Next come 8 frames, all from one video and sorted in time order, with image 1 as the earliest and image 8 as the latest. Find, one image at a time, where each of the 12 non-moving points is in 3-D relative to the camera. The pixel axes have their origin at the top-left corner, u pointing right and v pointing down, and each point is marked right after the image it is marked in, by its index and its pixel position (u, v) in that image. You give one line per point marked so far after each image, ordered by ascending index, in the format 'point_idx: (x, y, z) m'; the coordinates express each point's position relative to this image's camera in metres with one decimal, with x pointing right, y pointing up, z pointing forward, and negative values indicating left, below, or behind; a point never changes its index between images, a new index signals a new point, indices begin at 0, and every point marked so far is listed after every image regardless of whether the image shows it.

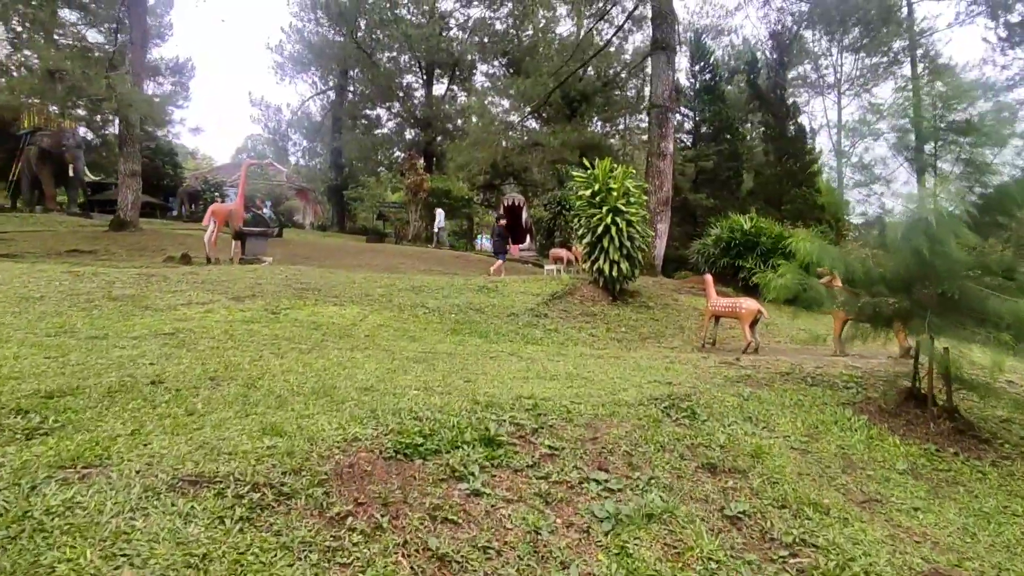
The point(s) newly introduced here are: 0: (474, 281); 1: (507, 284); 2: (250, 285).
0: (-0.6, +0.1, +8.8) m
1: (-0.1, 0.0, +8.5) m
2: (-2.8, 0.0, +6.5) m
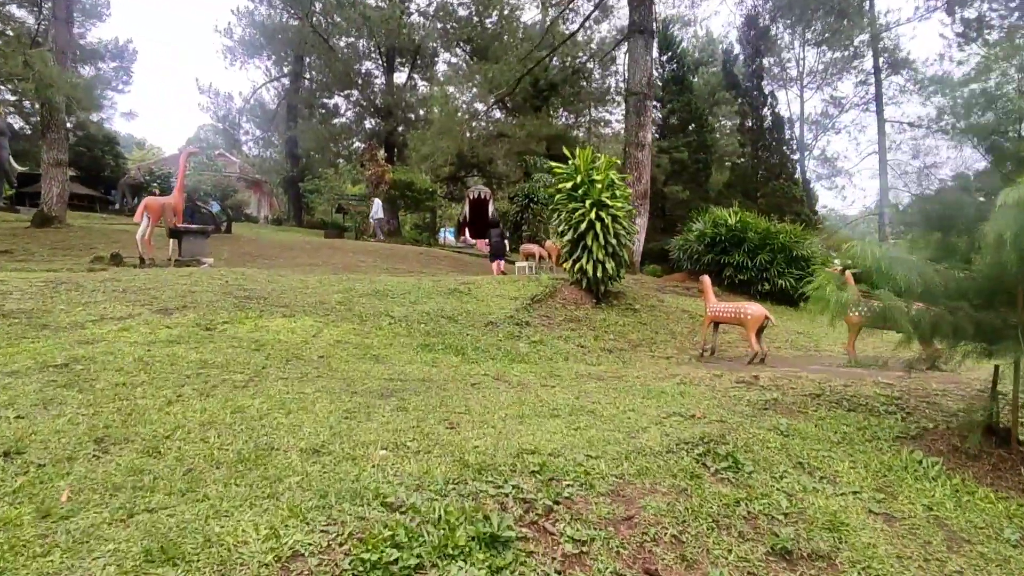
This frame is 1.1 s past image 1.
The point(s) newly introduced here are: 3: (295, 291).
0: (-0.9, +0.1, +8.0) m
1: (-0.4, 0.0, +7.6) m
2: (-3.0, 0.0, +5.5) m
3: (-2.2, 0.0, +6.3) m
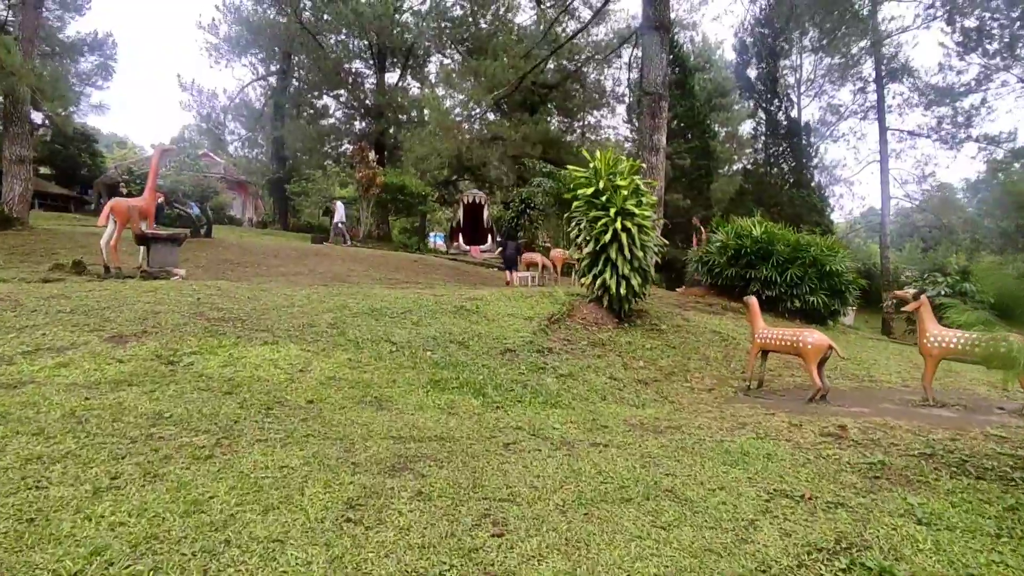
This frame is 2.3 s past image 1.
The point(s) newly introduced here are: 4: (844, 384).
0: (-0.8, -0.1, +7.1) m
1: (-0.3, -0.2, +6.8) m
2: (-2.8, -0.2, +4.6) m
3: (-2.1, -0.2, +5.4) m
4: (+3.0, -0.9, +5.6) m
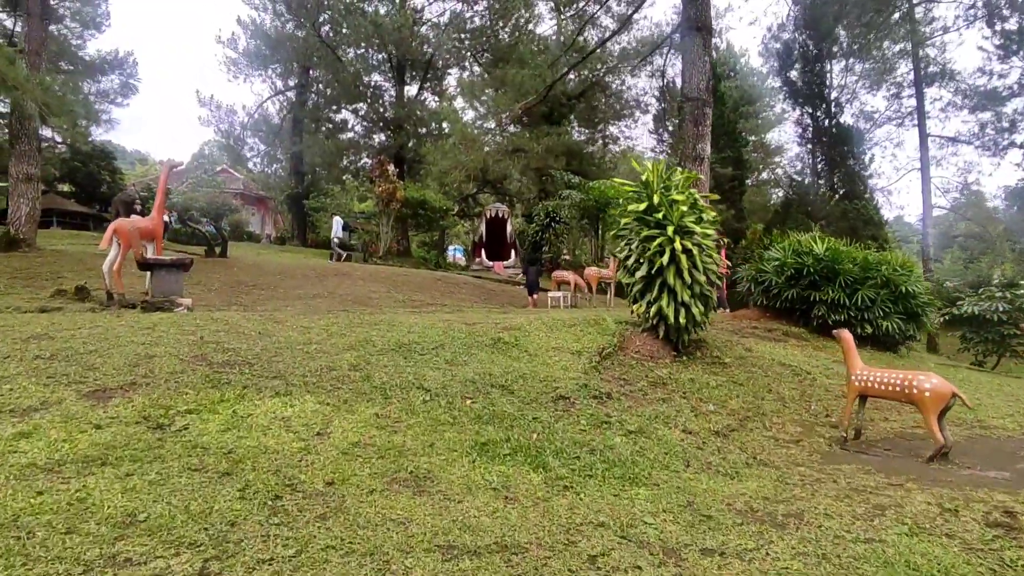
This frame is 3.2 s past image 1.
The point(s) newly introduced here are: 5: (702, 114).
0: (-0.3, -0.4, +6.4) m
1: (+0.2, -0.5, +6.0) m
2: (-2.5, -0.5, +4.0) m
3: (-1.7, -0.5, +4.7) m
4: (+3.4, -1.1, +4.7) m
5: (+3.1, +2.8, +9.8) m
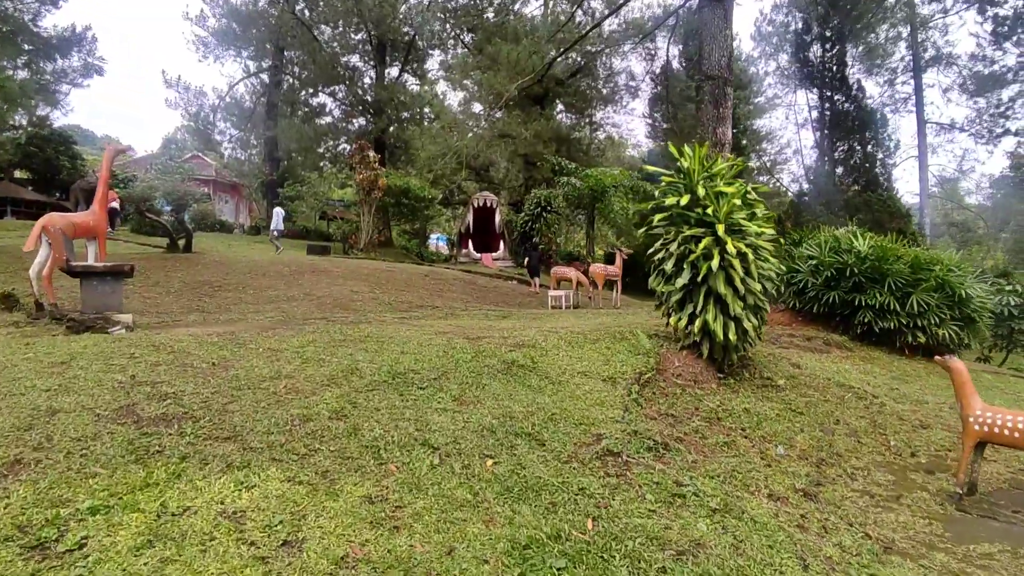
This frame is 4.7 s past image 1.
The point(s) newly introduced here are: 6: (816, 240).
0: (-0.2, -0.5, +5.3) m
1: (+0.3, -0.5, +5.0) m
2: (-2.3, -0.6, +2.9) m
3: (-1.5, -0.6, +3.6) m
4: (+3.6, -1.2, +3.8) m
5: (+3.0, +2.8, +8.8) m
6: (+3.9, +0.6, +7.8) m
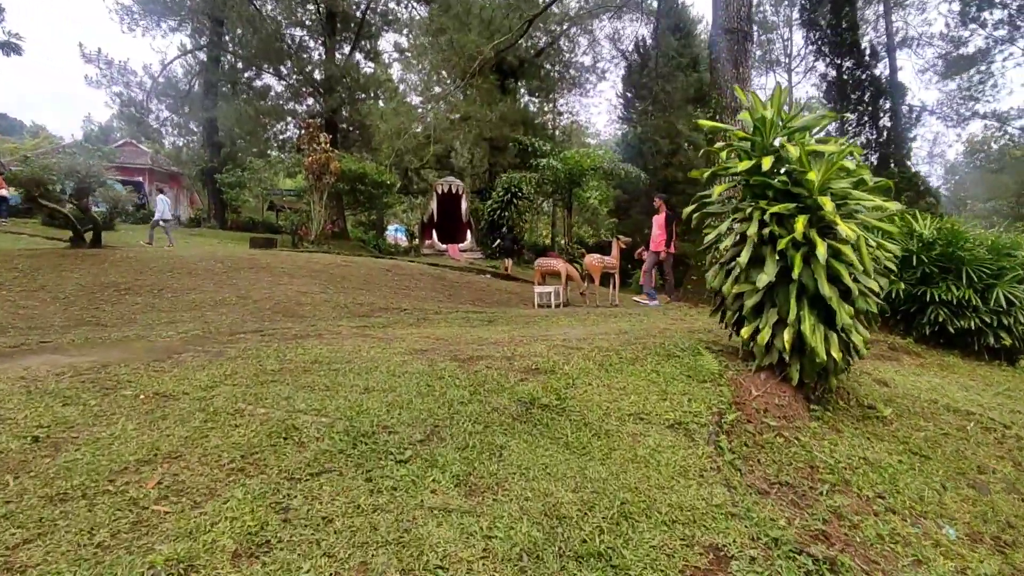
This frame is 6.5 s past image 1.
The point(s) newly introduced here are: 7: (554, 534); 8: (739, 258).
0: (-0.2, -0.5, +3.8) m
1: (+0.4, -0.6, +3.5) m
2: (-2.0, -0.7, +1.2) m
3: (-1.3, -0.7, +2.0) m
4: (+3.8, -1.2, +2.6) m
5: (+2.8, +2.9, +7.4) m
6: (+3.8, +0.7, +6.5) m
7: (+0.2, -0.8, +2.1) m
8: (+1.4, +0.2, +3.7) m
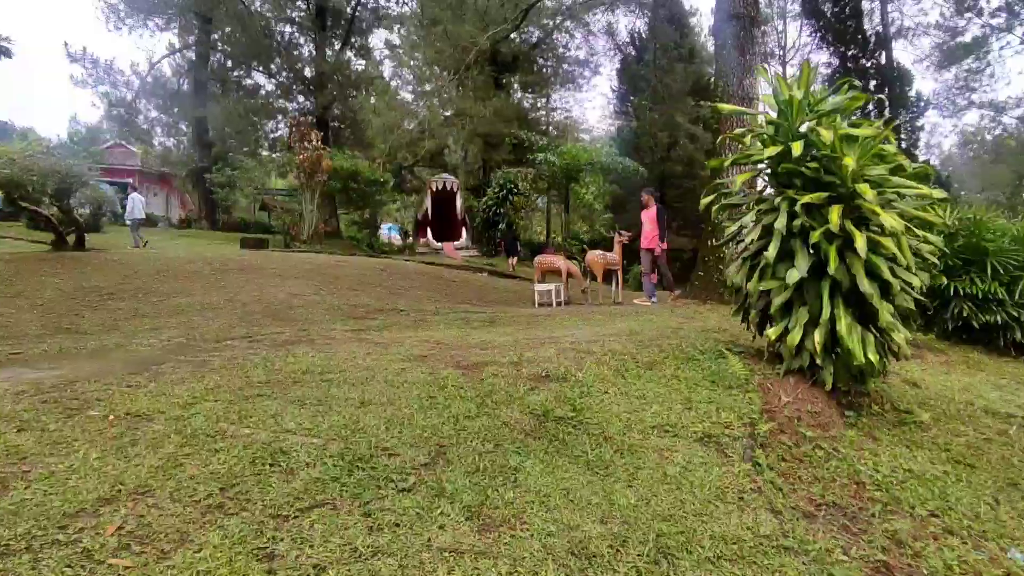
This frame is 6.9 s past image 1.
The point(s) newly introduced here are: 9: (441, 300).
0: (-0.1, -0.5, +3.5) m
1: (+0.4, -0.6, +3.2) m
2: (-2.0, -0.7, +0.9) m
3: (-1.3, -0.7, +1.7) m
4: (+3.8, -1.2, +2.3) m
5: (+2.8, +2.9, +7.1) m
6: (+3.8, +0.8, +6.2) m
7: (+0.2, -0.9, +1.8) m
8: (+1.4, +0.2, +3.4) m
9: (-1.0, -0.1, +8.2) m
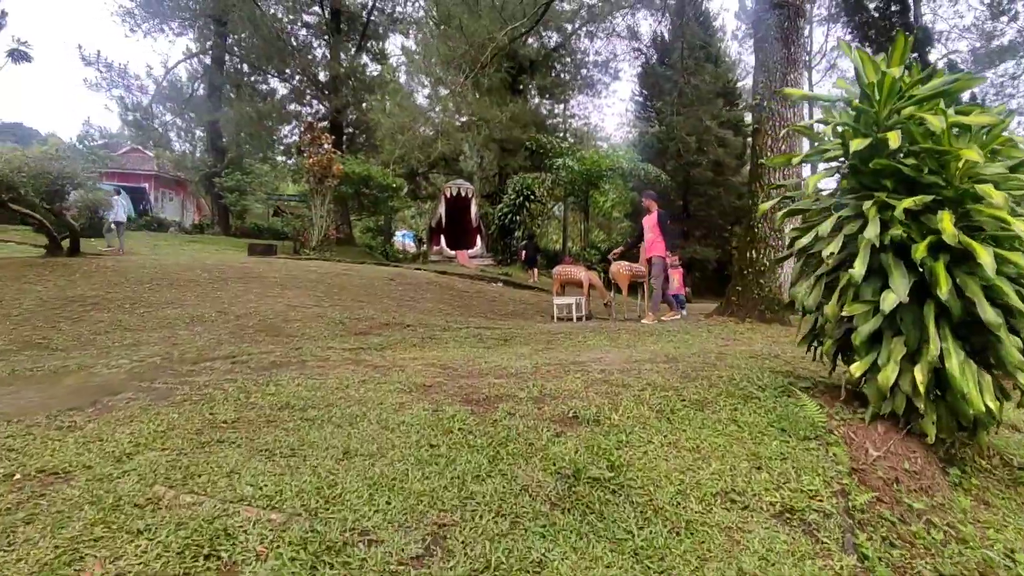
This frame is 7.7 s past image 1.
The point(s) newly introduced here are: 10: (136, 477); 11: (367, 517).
0: (0.0, -0.6, +2.9) m
1: (+0.5, -0.7, +2.6) m
2: (-1.9, -0.8, +0.3) m
3: (-1.2, -0.7, +1.1) m
4: (+3.9, -1.3, +1.6) m
5: (+3.0, +2.8, +6.4) m
6: (+4.0, +0.6, +5.5) m
7: (+0.3, -0.9, +1.1) m
8: (+1.5, +0.1, +2.7) m
9: (-0.7, -0.3, +7.6) m
10: (-1.3, -0.7, +2.1) m
11: (-0.5, -0.7, +1.9) m
